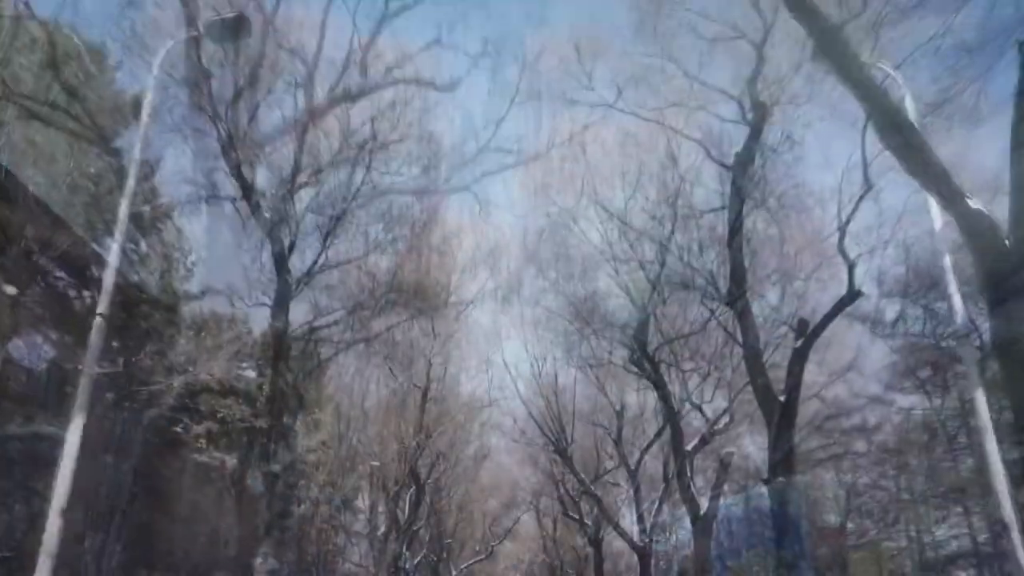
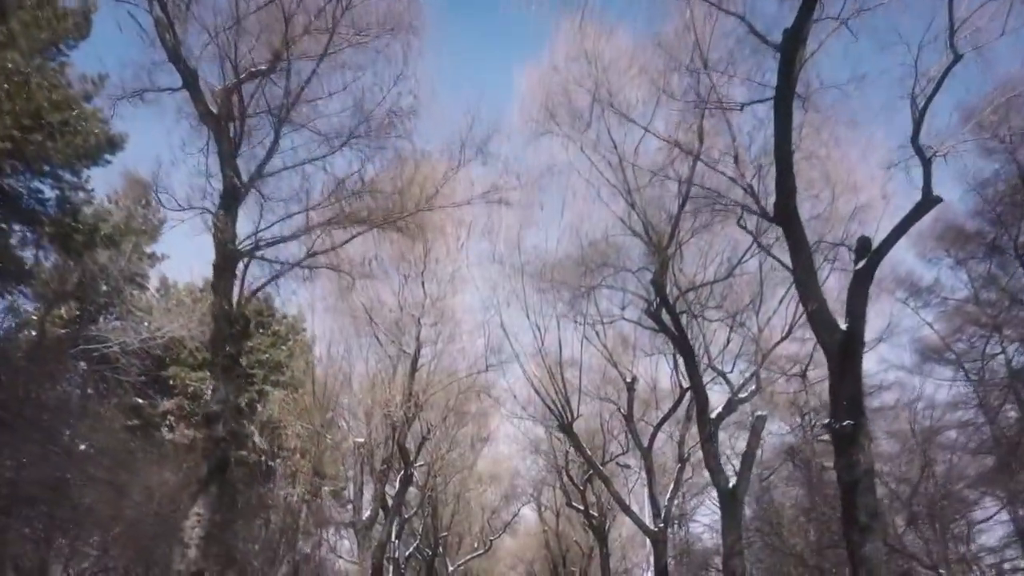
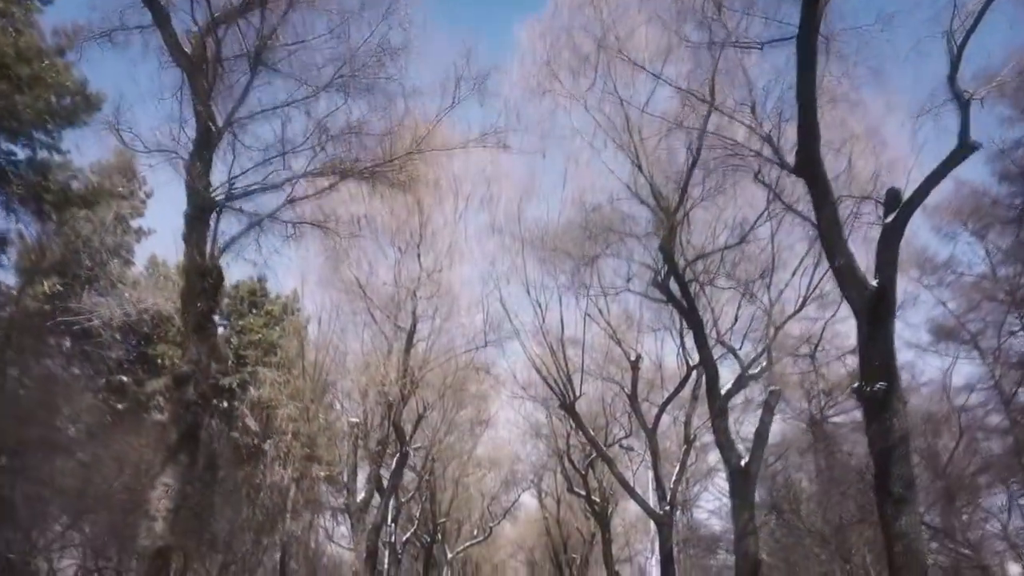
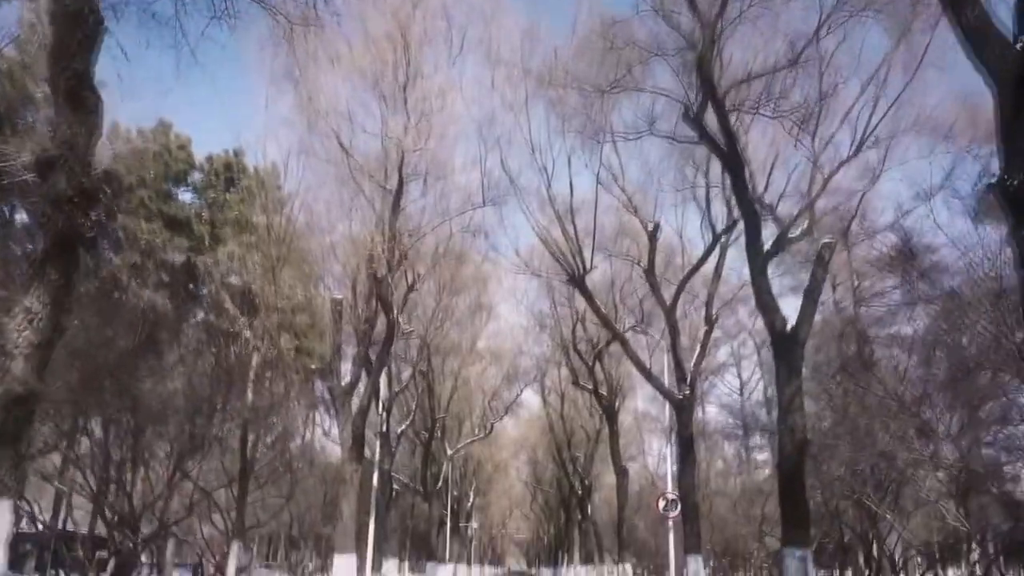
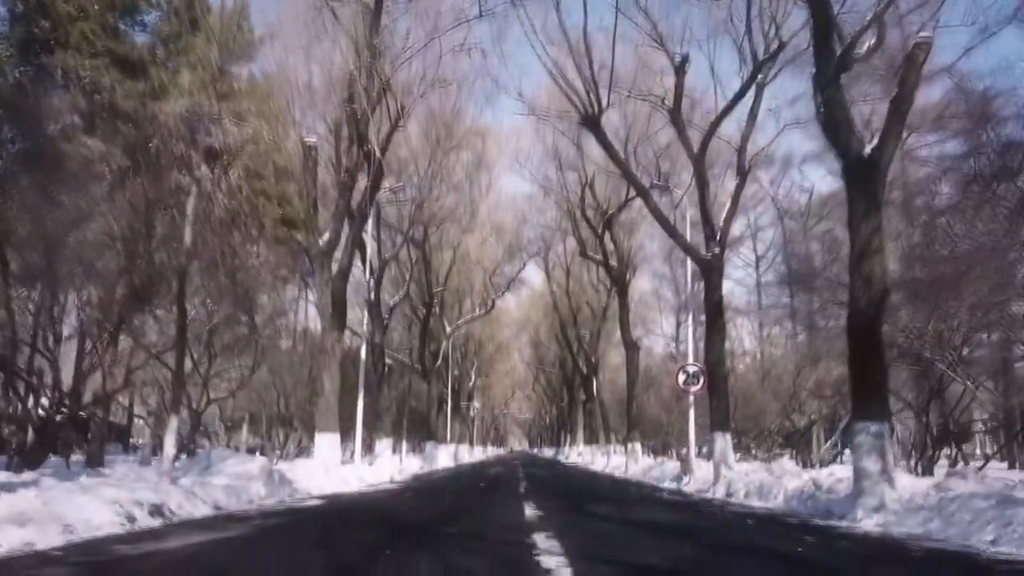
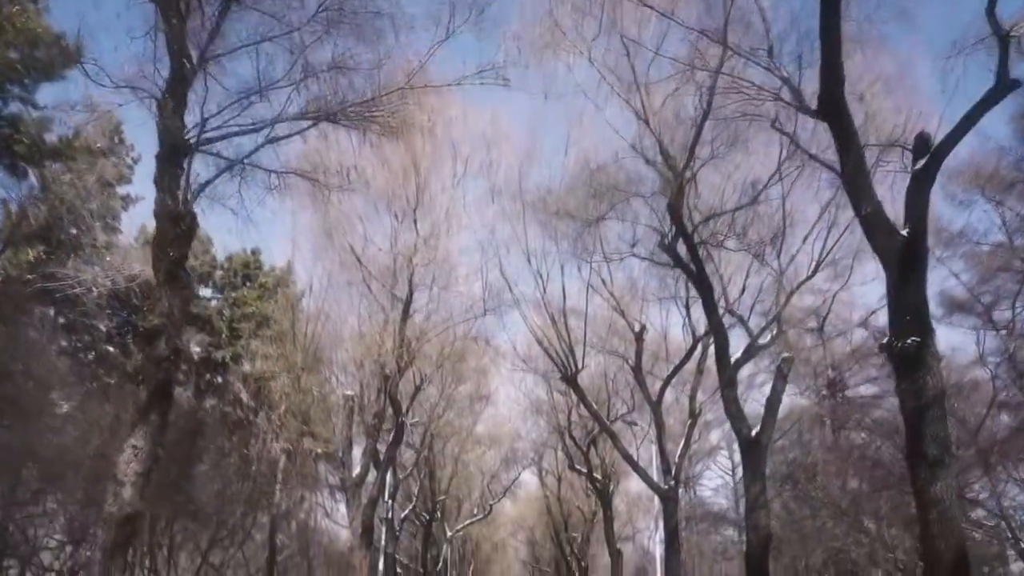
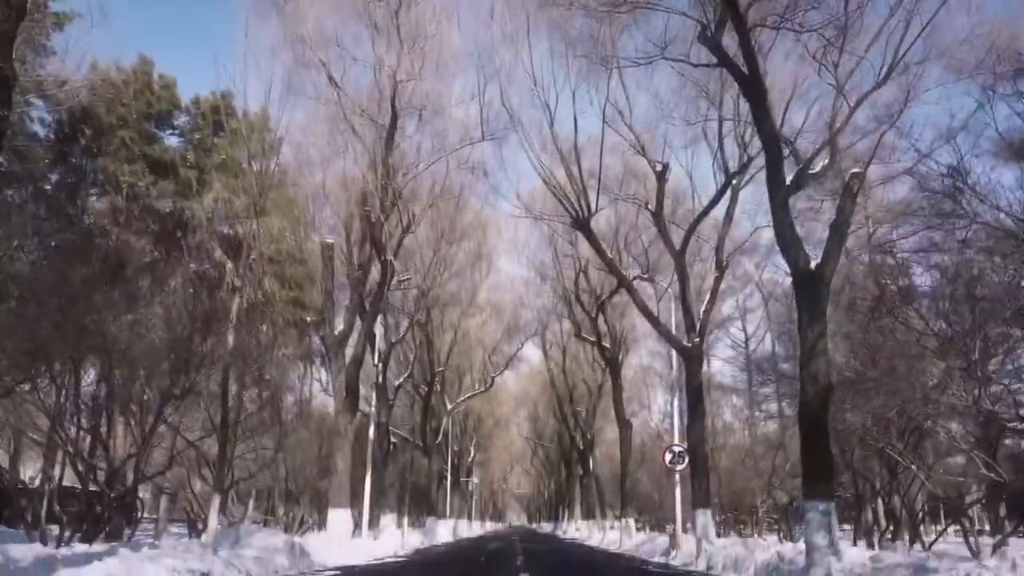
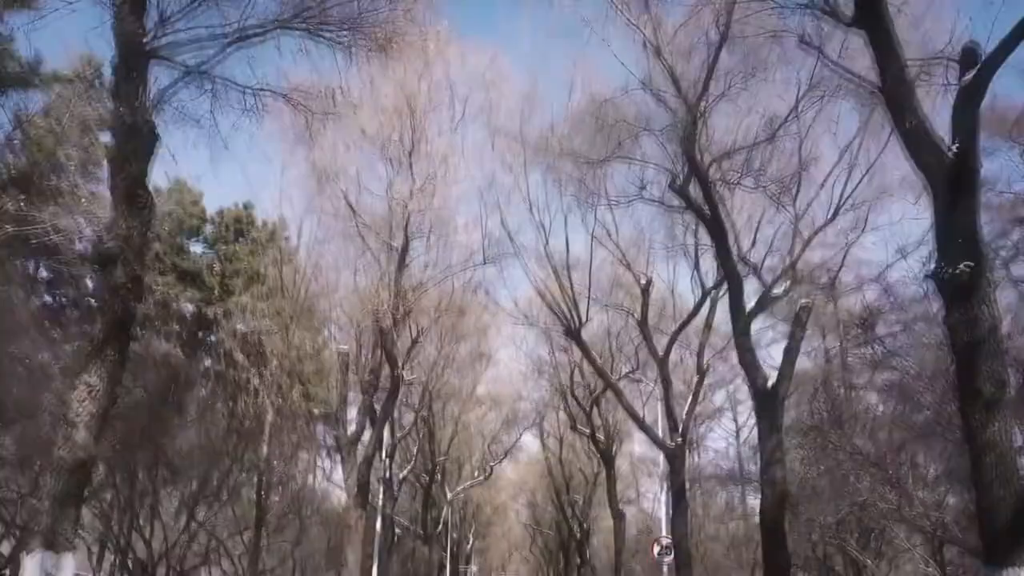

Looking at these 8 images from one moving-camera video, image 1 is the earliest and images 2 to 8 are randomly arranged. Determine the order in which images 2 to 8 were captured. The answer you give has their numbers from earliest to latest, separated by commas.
2, 3, 6, 8, 4, 7, 5
